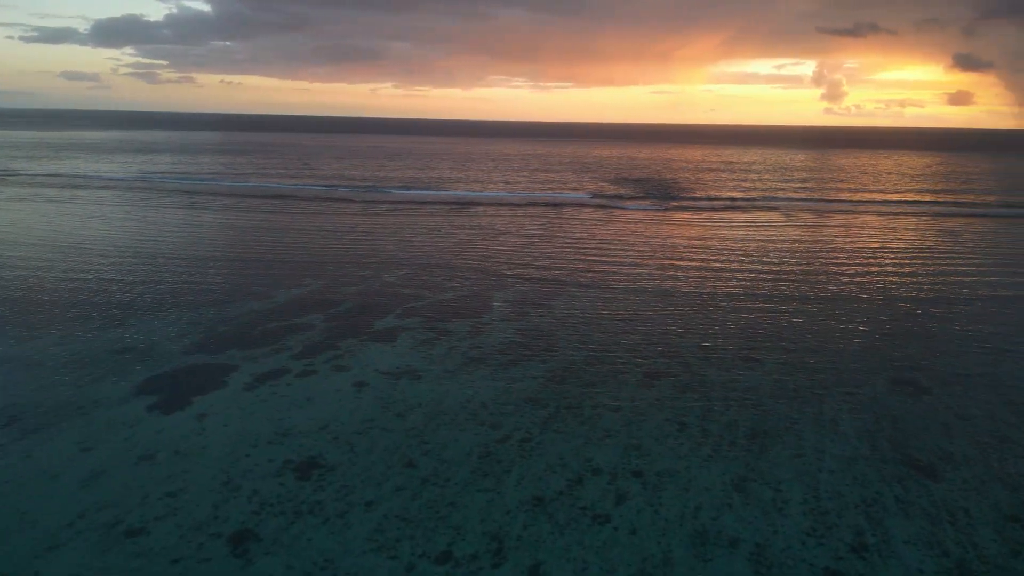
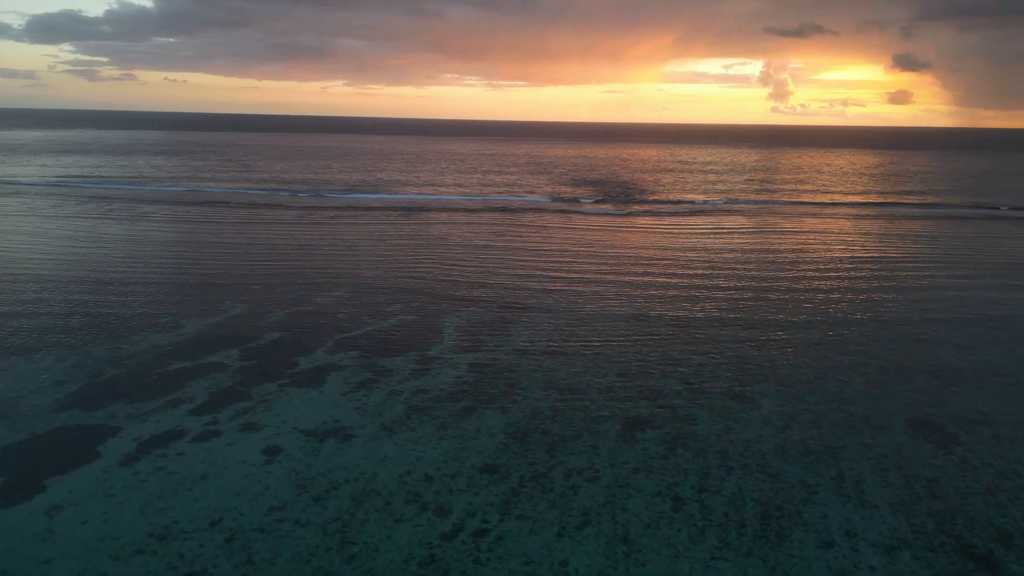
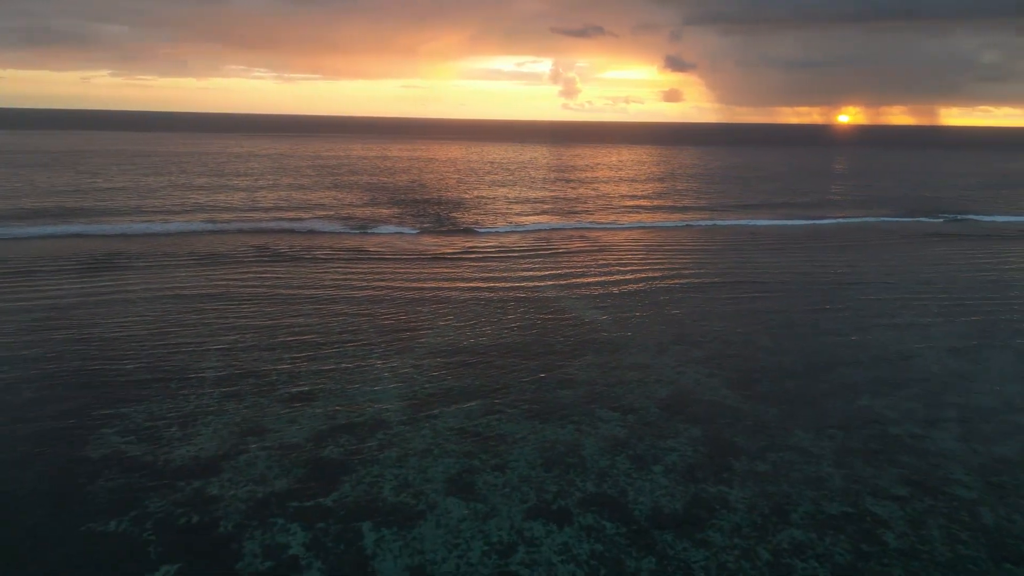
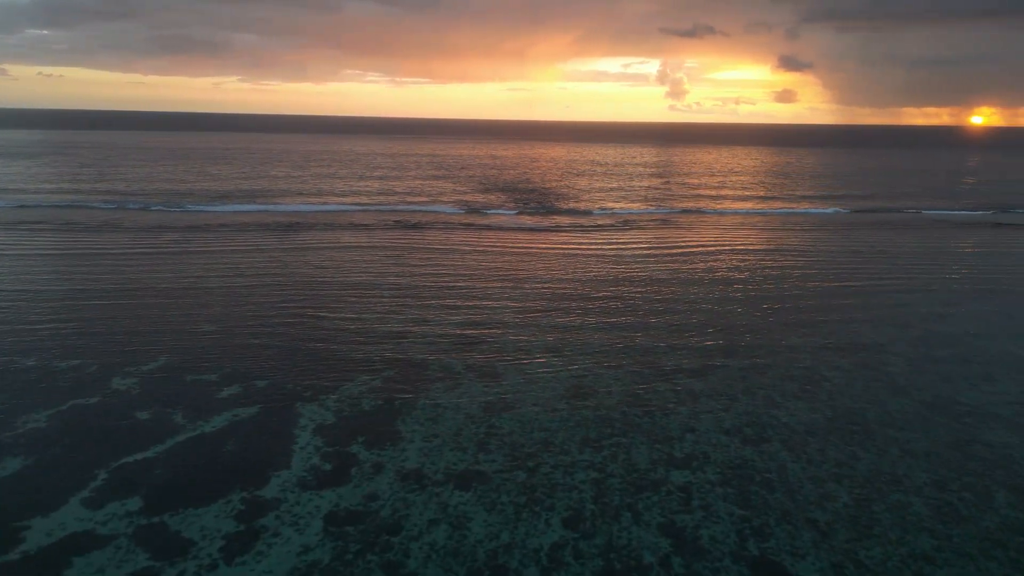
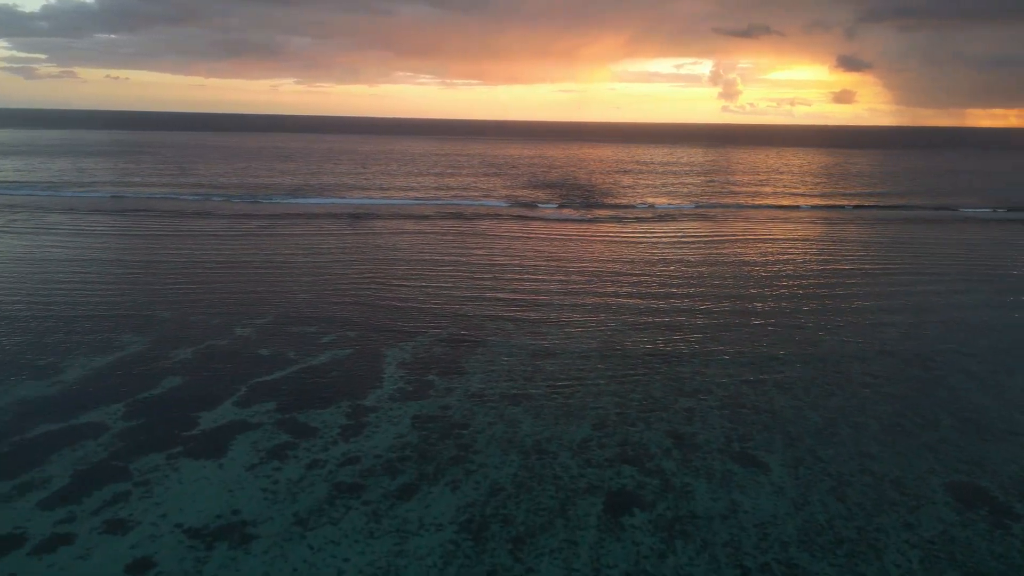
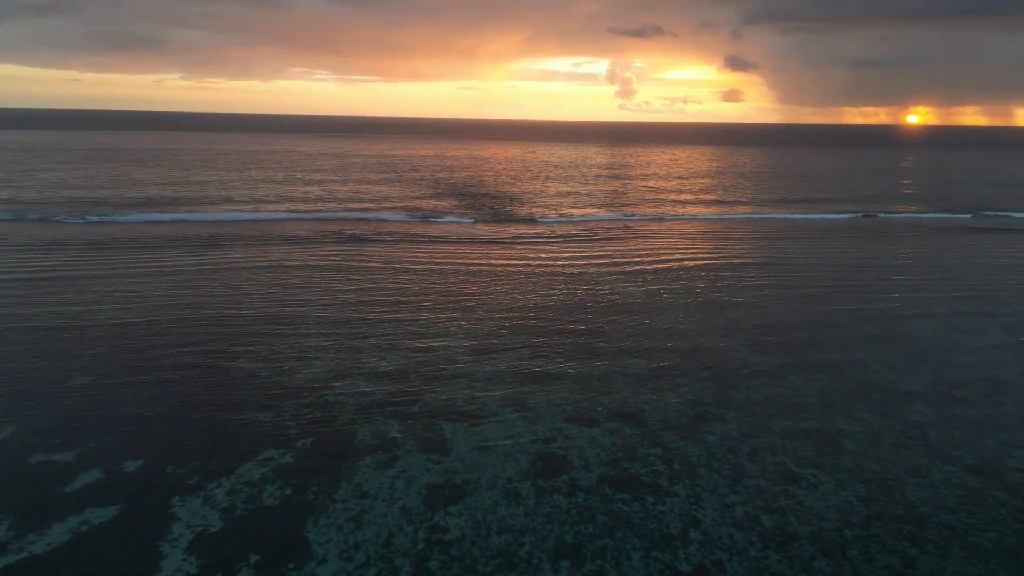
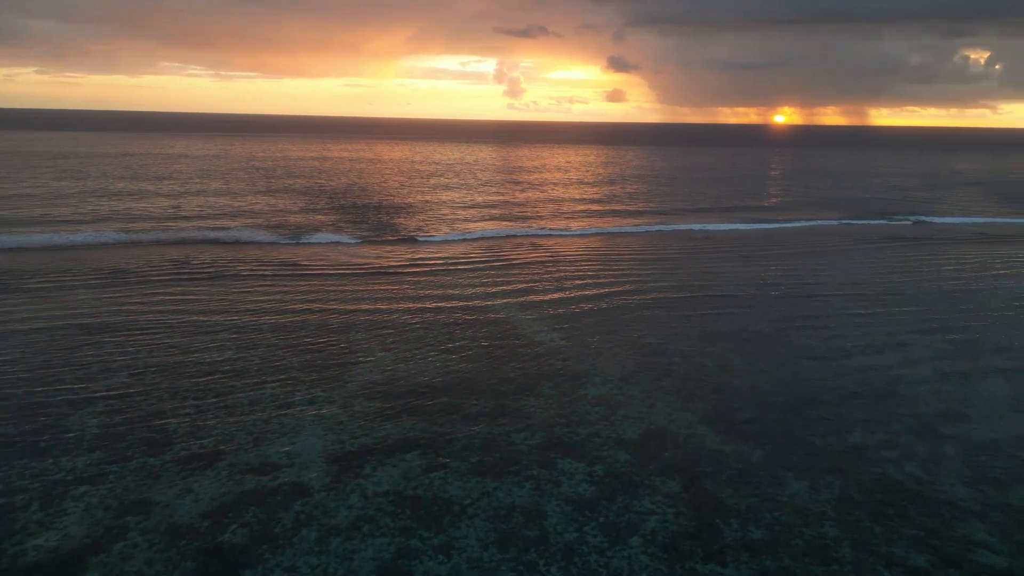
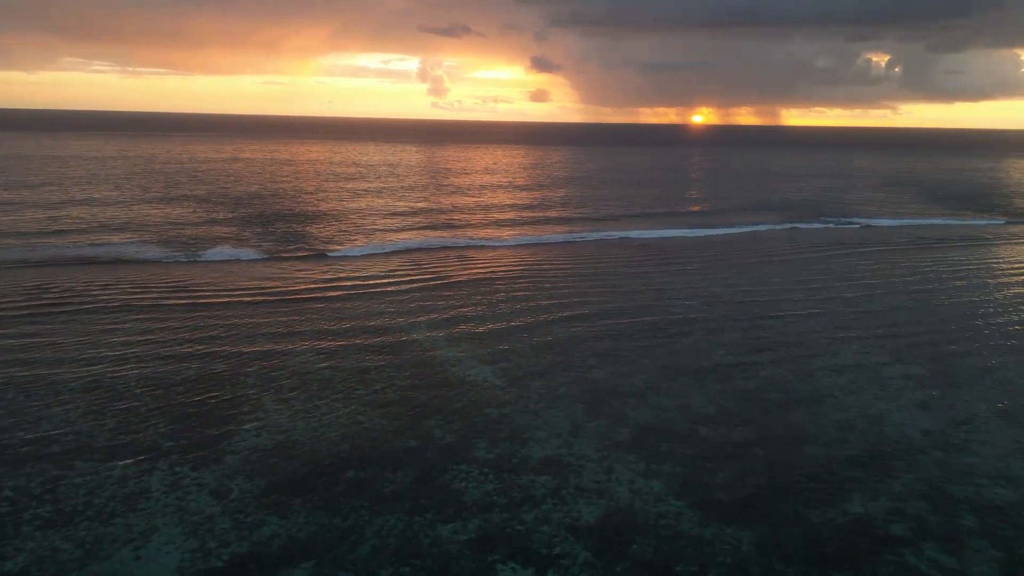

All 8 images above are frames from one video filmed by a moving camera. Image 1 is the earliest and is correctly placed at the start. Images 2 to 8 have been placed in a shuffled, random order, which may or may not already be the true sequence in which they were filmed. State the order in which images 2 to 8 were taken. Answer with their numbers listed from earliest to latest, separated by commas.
2, 5, 4, 6, 3, 7, 8
